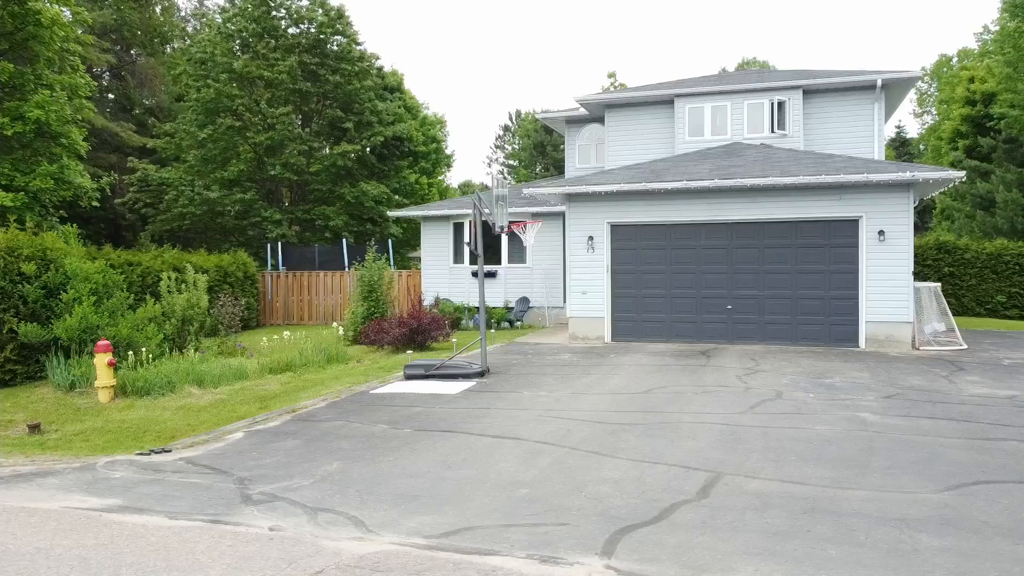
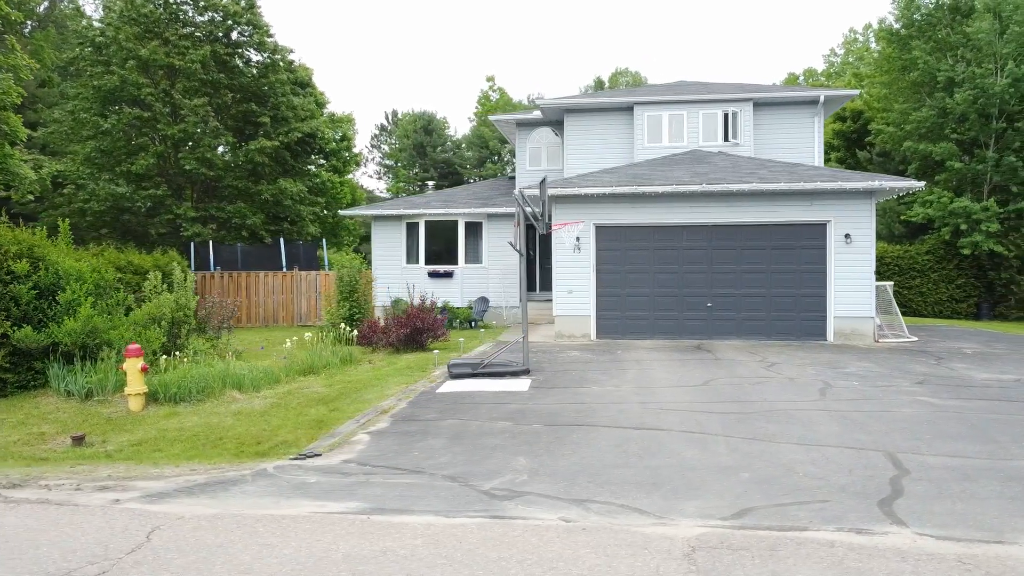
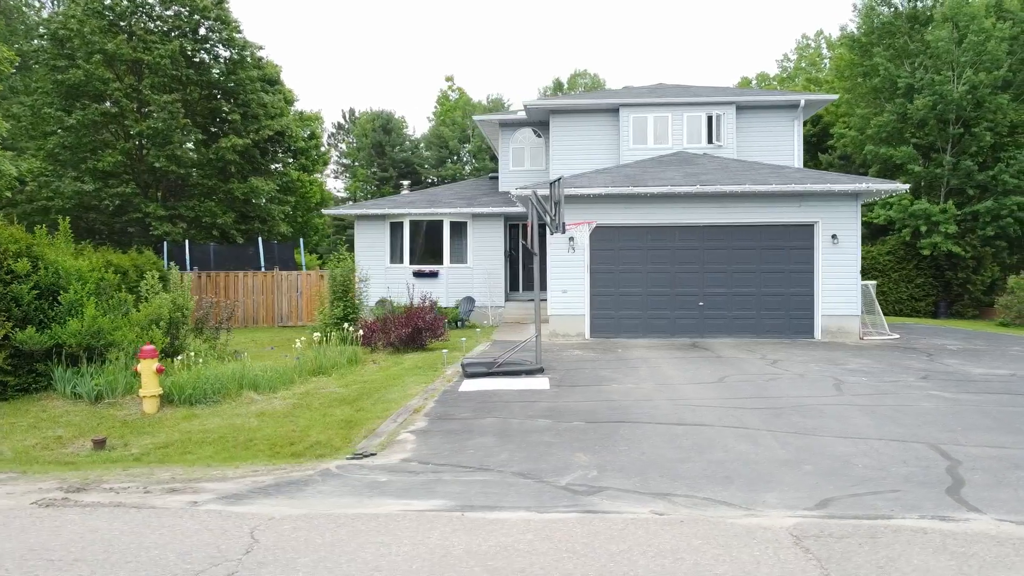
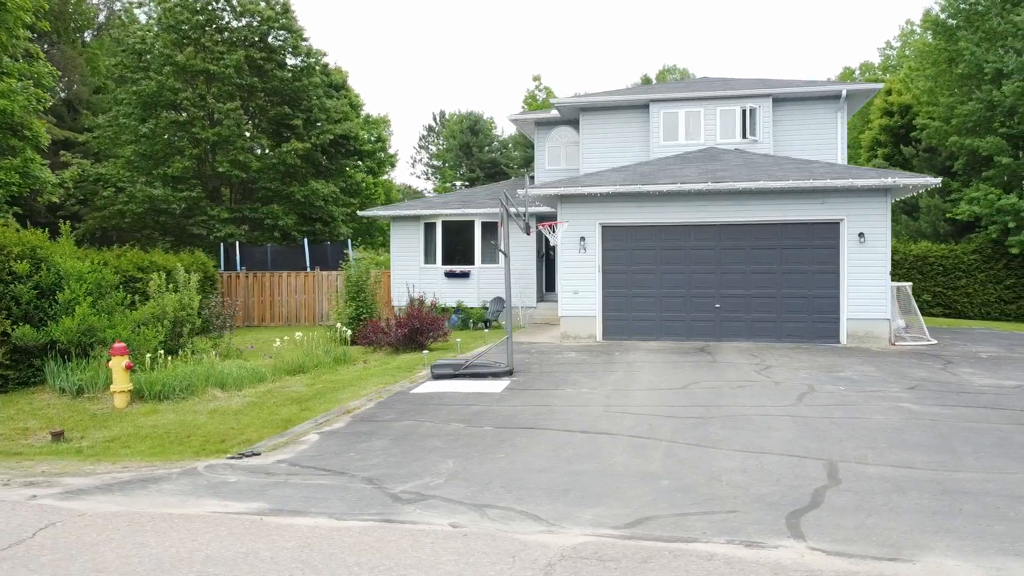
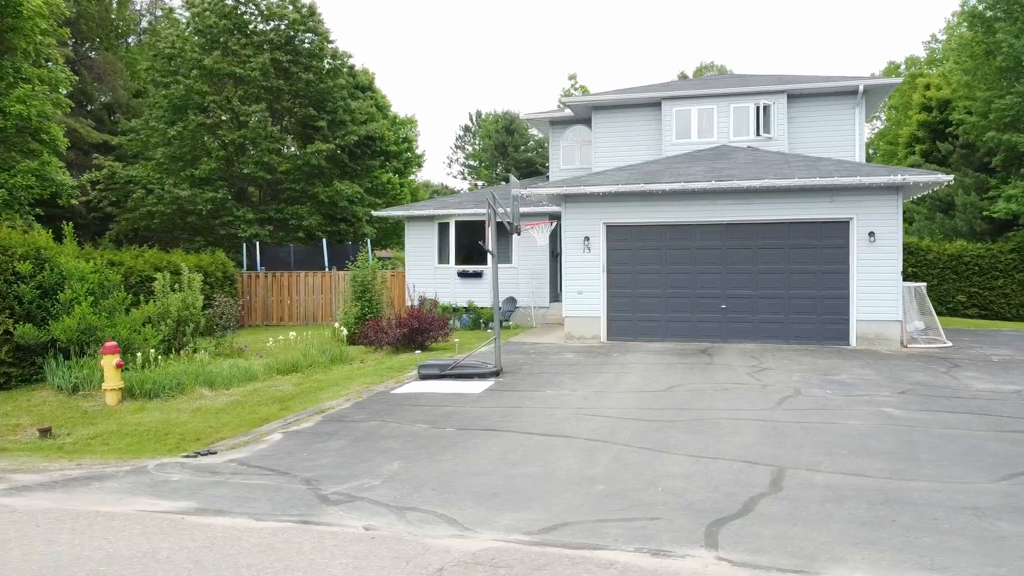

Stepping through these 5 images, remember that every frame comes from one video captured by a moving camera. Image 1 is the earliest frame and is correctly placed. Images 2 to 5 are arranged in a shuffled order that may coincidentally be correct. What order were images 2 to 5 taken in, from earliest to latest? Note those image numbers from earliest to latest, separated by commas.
5, 4, 2, 3
